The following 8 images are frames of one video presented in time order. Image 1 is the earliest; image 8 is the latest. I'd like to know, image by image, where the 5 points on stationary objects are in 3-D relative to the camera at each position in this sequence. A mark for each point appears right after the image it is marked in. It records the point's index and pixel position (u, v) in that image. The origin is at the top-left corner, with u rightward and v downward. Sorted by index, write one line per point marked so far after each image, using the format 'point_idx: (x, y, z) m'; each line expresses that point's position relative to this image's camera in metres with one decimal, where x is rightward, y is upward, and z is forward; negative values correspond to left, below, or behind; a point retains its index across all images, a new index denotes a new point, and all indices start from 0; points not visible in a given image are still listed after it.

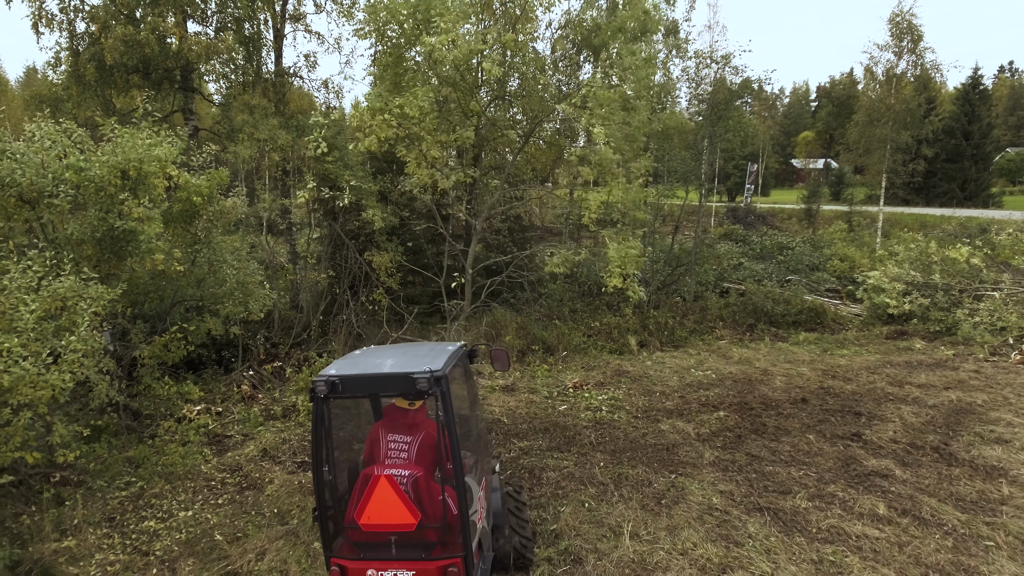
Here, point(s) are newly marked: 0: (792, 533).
0: (+1.6, -1.4, +3.8) m
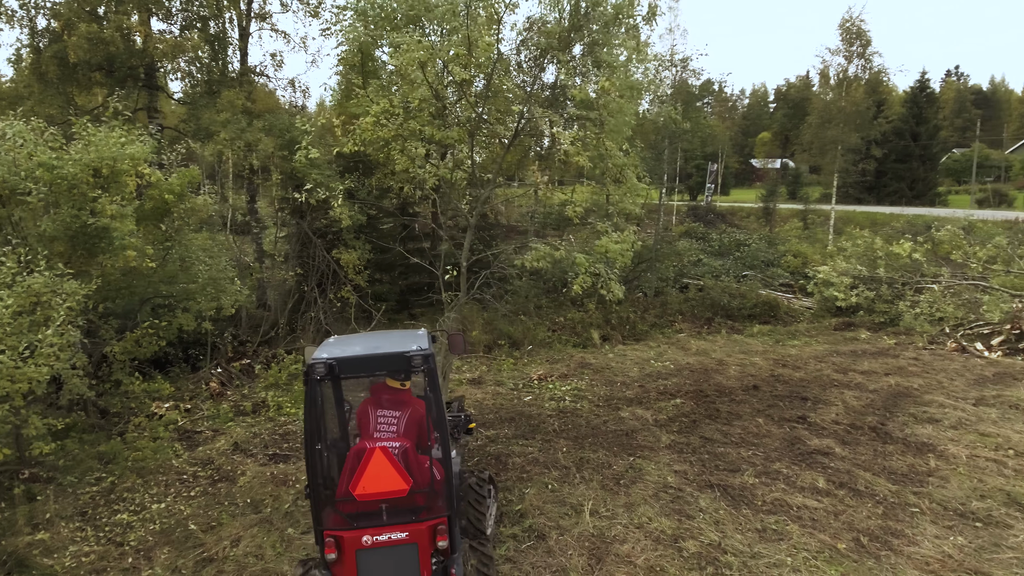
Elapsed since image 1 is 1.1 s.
0: (+1.4, -1.4, +4.1) m
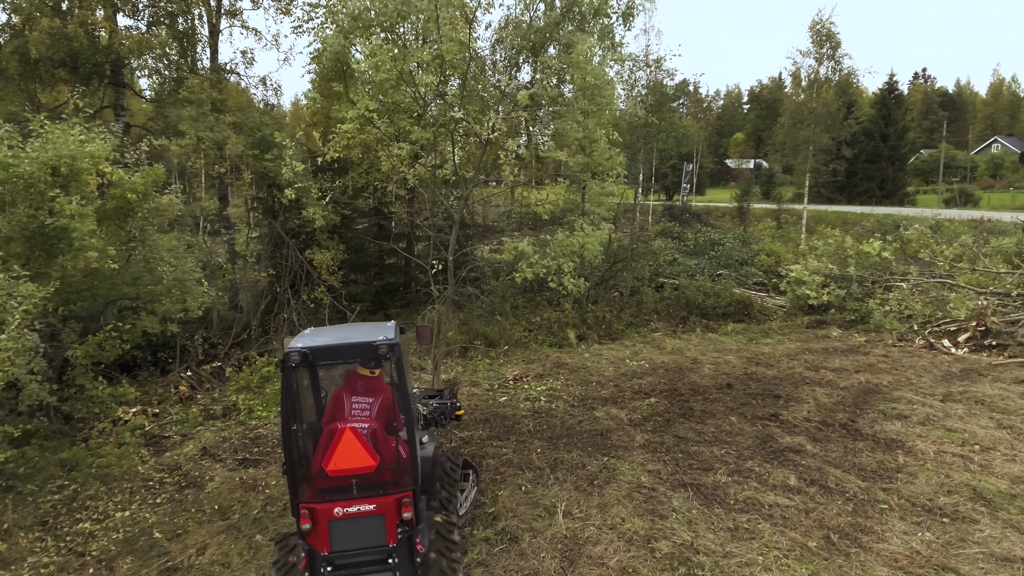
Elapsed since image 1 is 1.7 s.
0: (+1.3, -1.4, +4.1) m
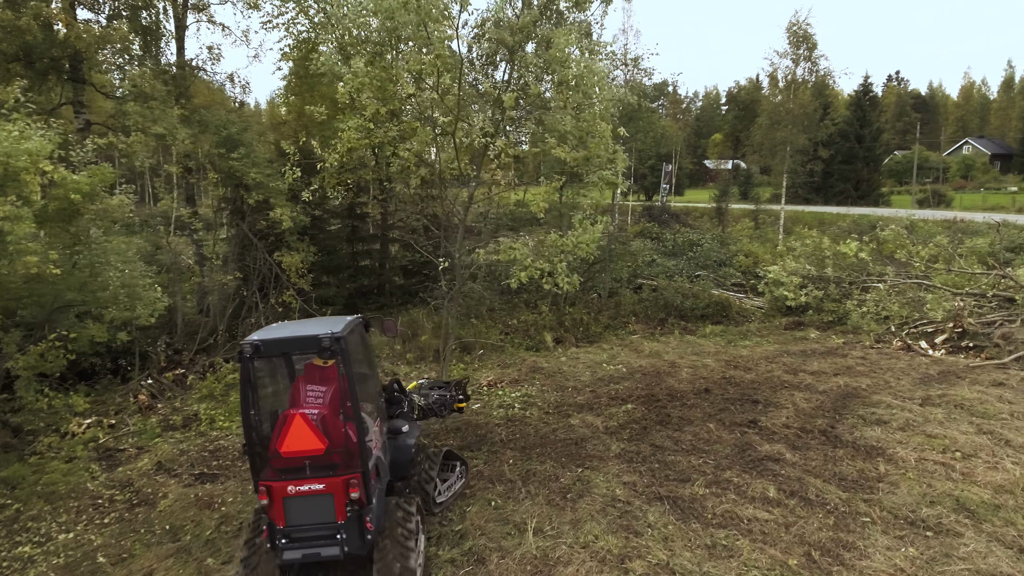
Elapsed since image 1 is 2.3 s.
0: (+1.1, -1.4, +3.9) m
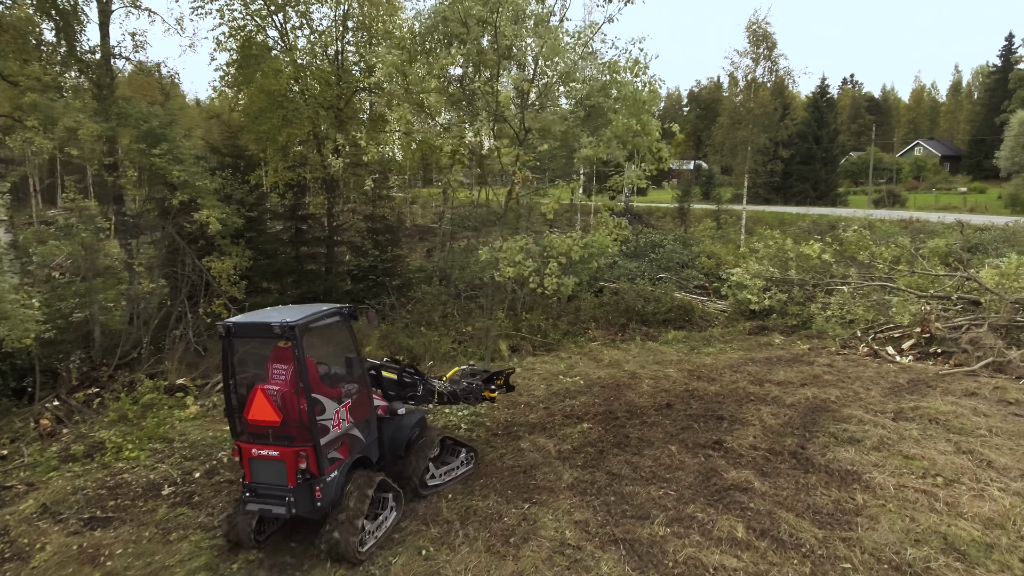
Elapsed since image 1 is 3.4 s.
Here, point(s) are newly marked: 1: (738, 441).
0: (+0.7, -1.5, +3.4) m
1: (+1.8, -1.2, +5.1) m
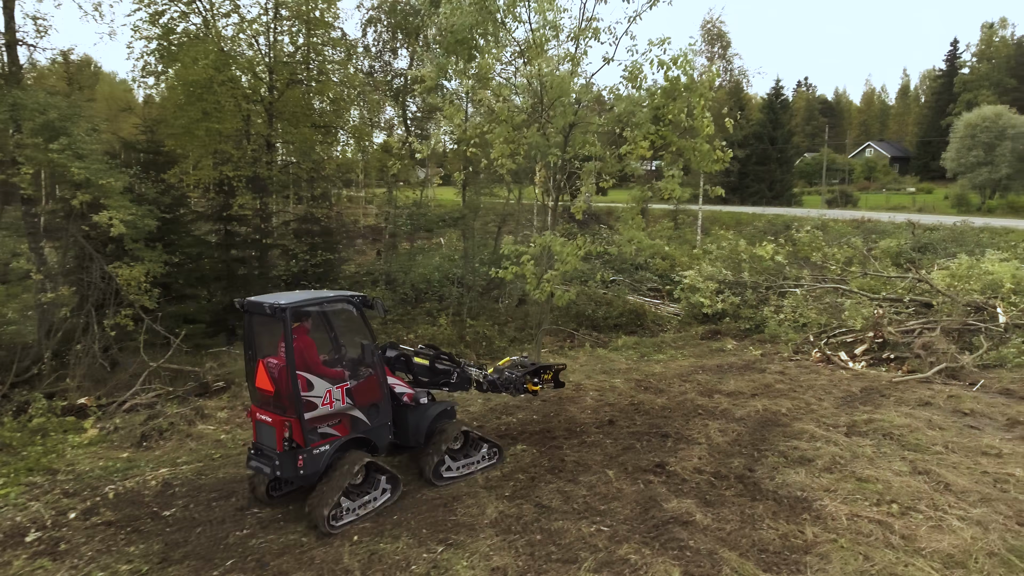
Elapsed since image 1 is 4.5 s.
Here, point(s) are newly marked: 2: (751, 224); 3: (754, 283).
0: (+0.2, -1.6, +2.9) m
1: (+1.2, -1.3, +4.7) m
2: (+7.0, +1.8, +18.9) m
3: (+3.9, +0.1, +10.2) m
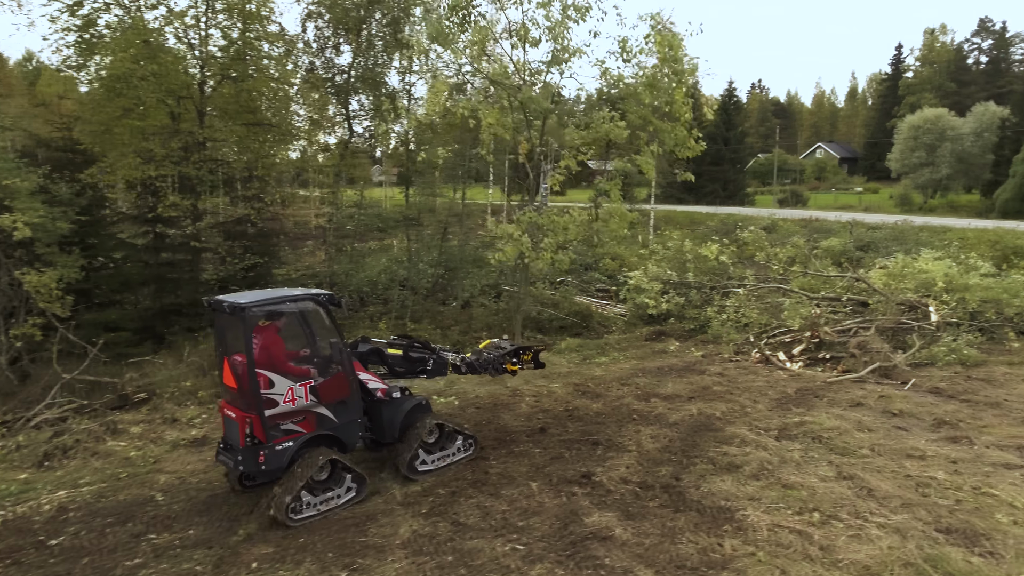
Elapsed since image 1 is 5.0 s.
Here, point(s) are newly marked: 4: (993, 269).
0: (-0.2, -1.6, +2.7) m
1: (+0.7, -1.3, +4.5) m
2: (+5.6, +1.9, +19.1) m
3: (+3.0, +0.1, +10.2) m
4: (+6.6, +0.3, +8.9) m
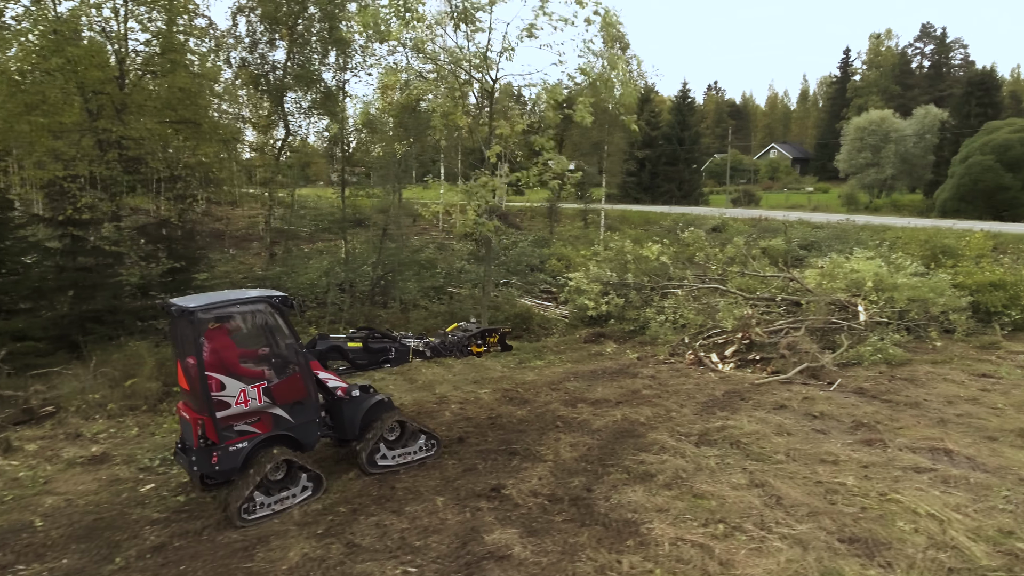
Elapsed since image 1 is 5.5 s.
0: (-0.7, -1.6, +2.5) m
1: (+0.1, -1.3, +4.4) m
2: (+4.2, +1.9, +19.1) m
3: (+2.0, +0.1, +10.2) m
4: (+5.7, +0.3, +9.0) m
